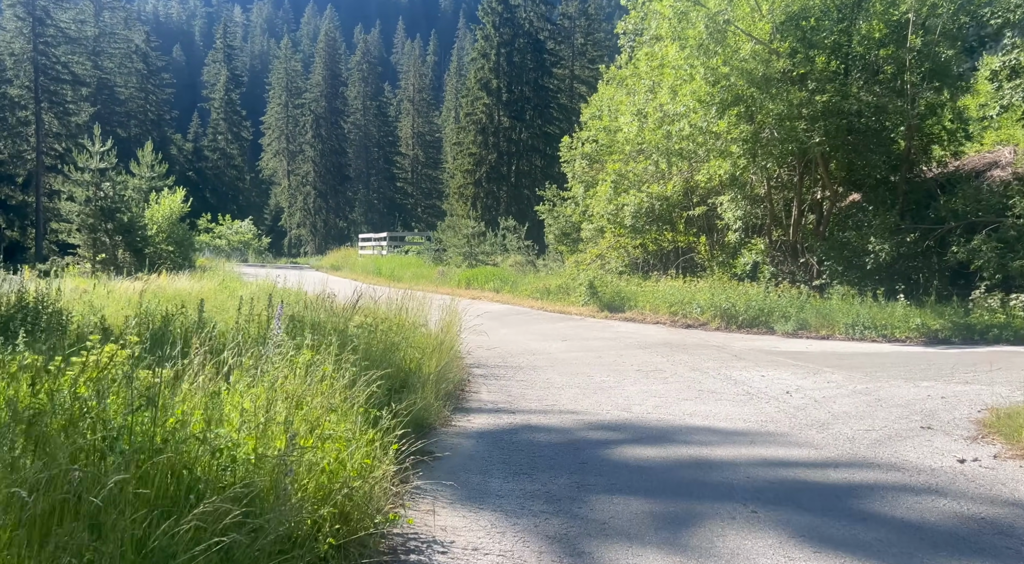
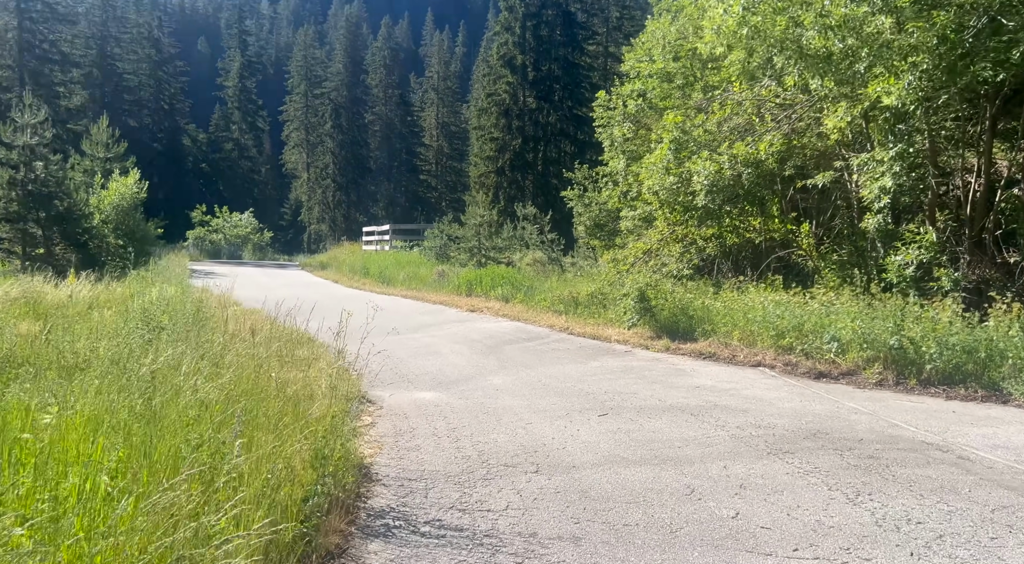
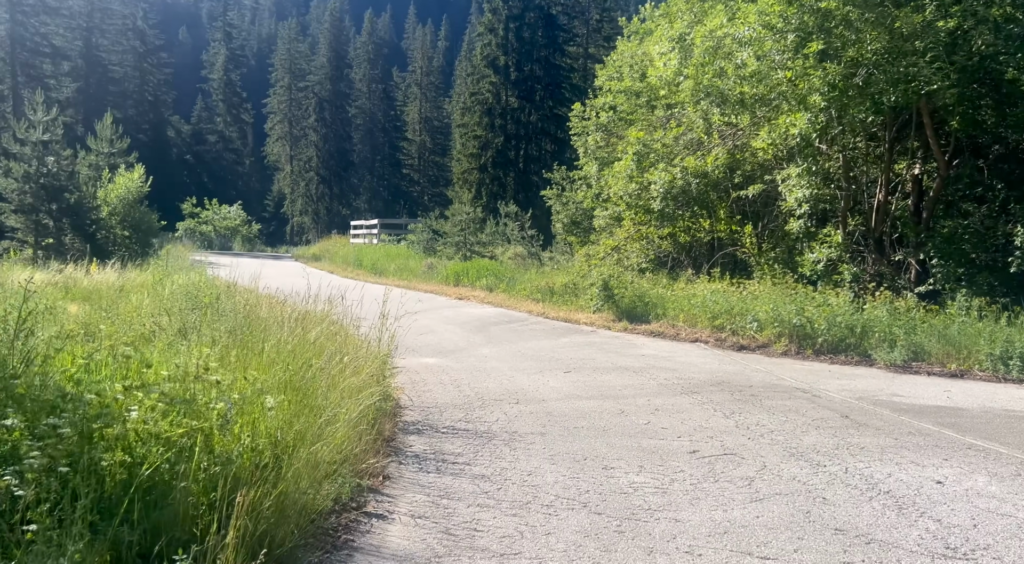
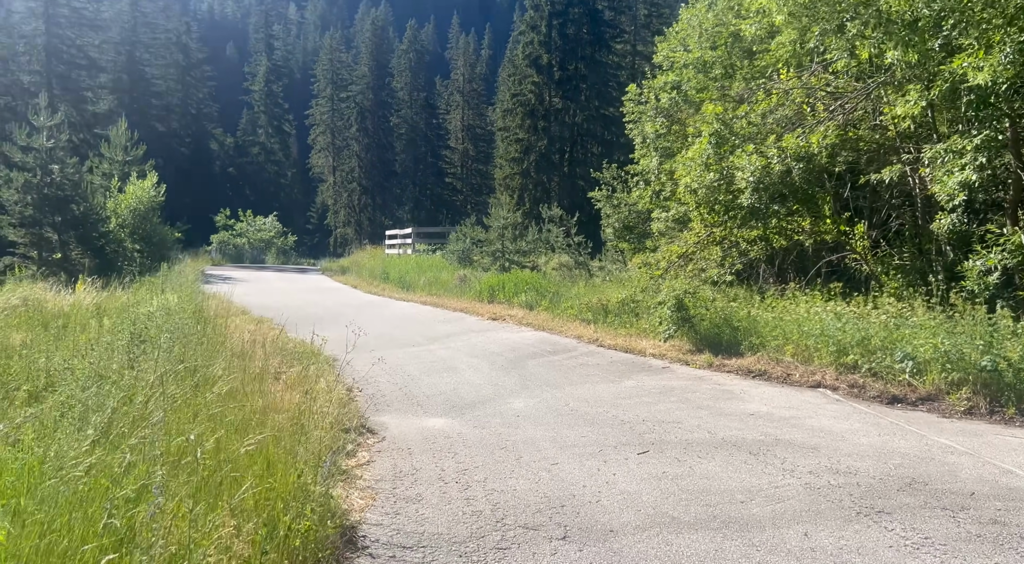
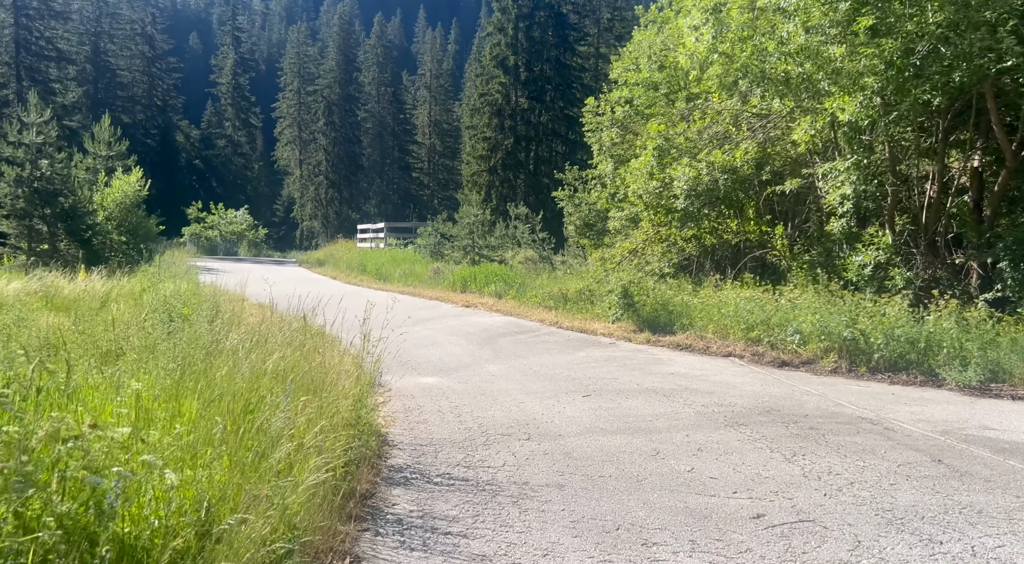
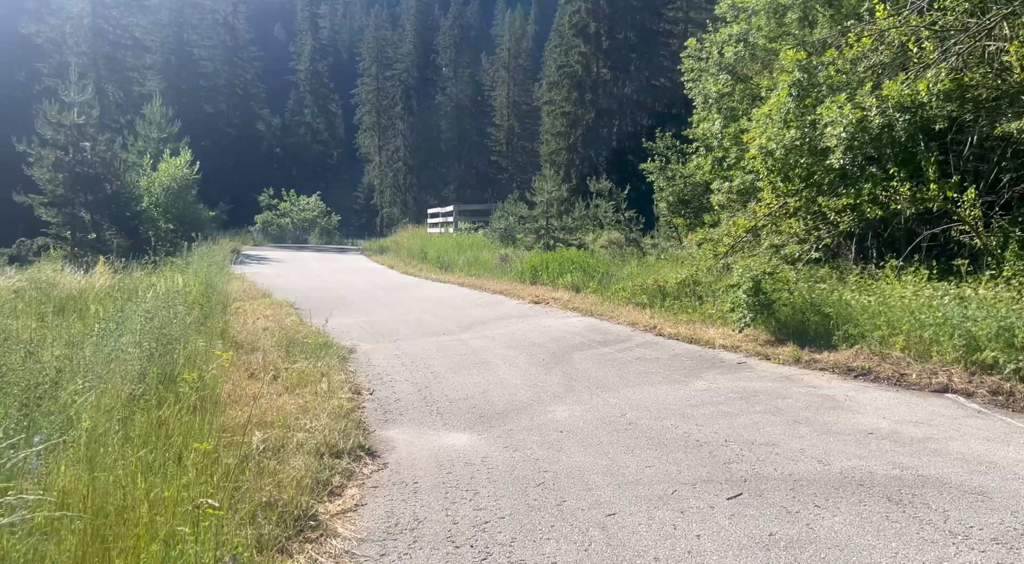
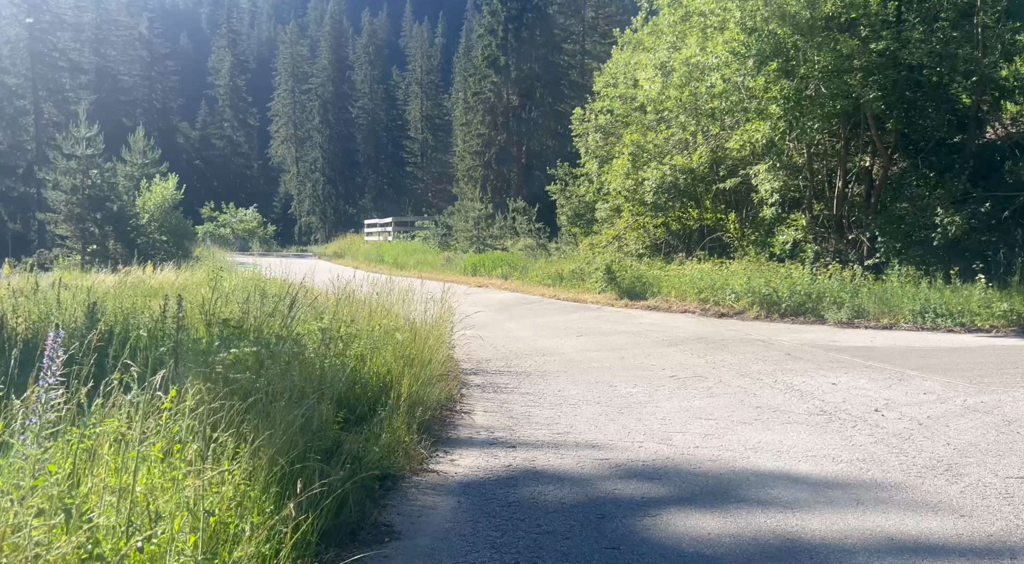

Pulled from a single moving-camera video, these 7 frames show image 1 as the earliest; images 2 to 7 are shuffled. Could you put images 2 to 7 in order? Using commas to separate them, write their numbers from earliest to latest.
7, 3, 5, 2, 4, 6
